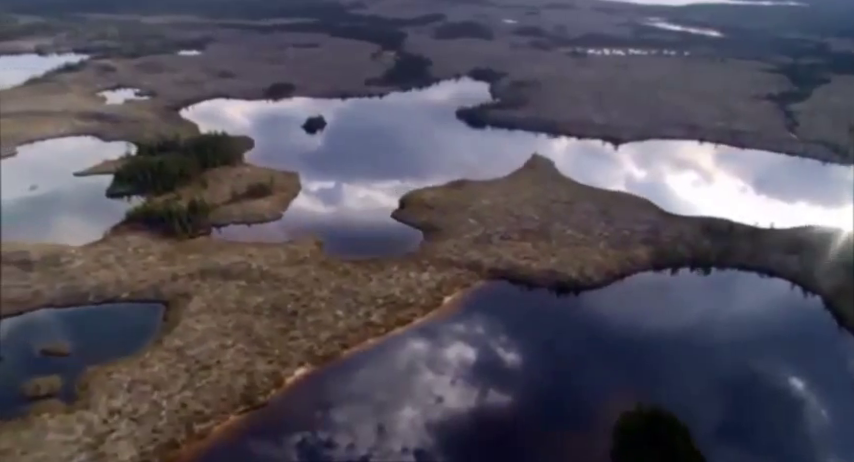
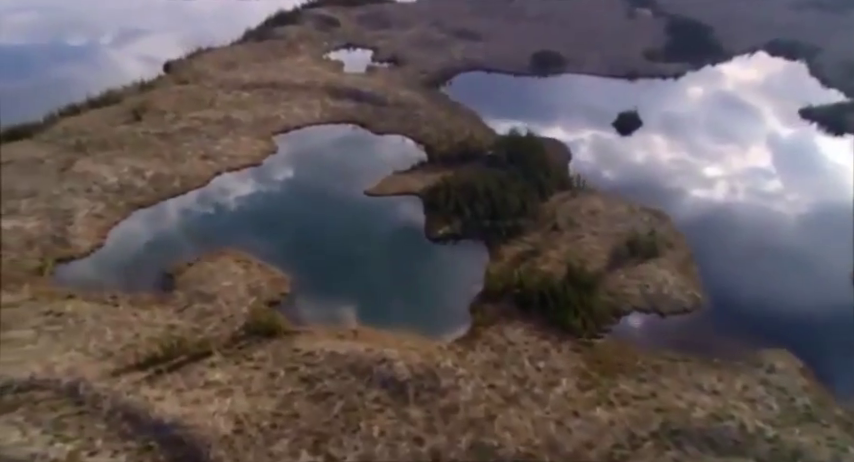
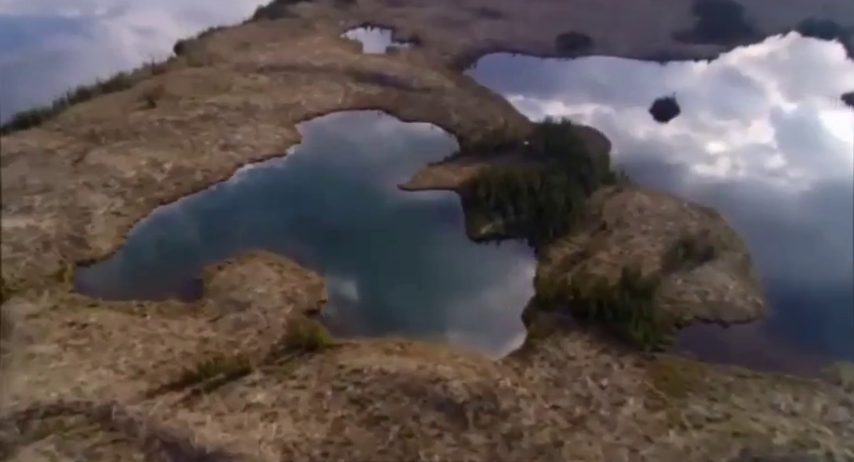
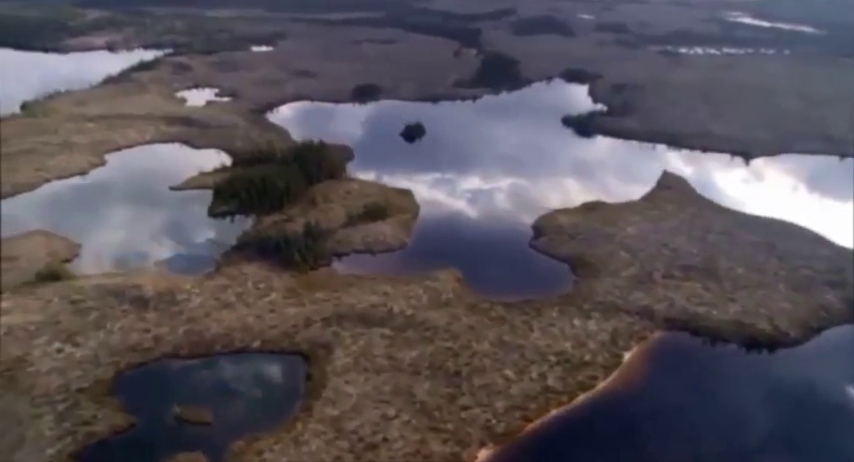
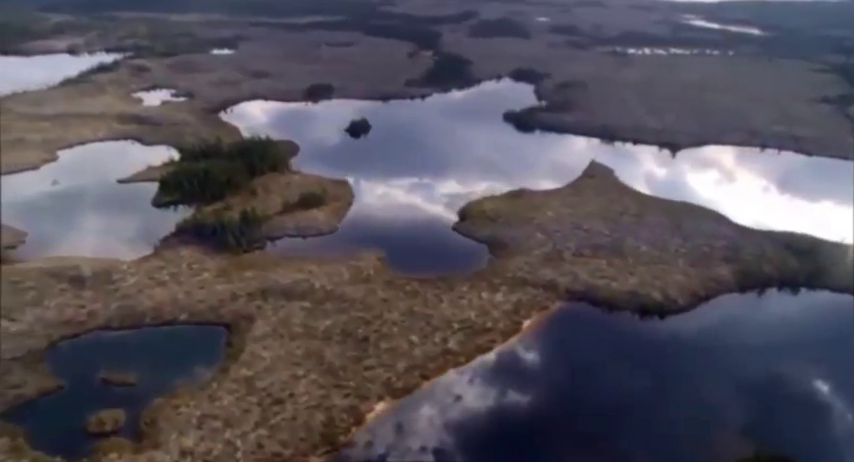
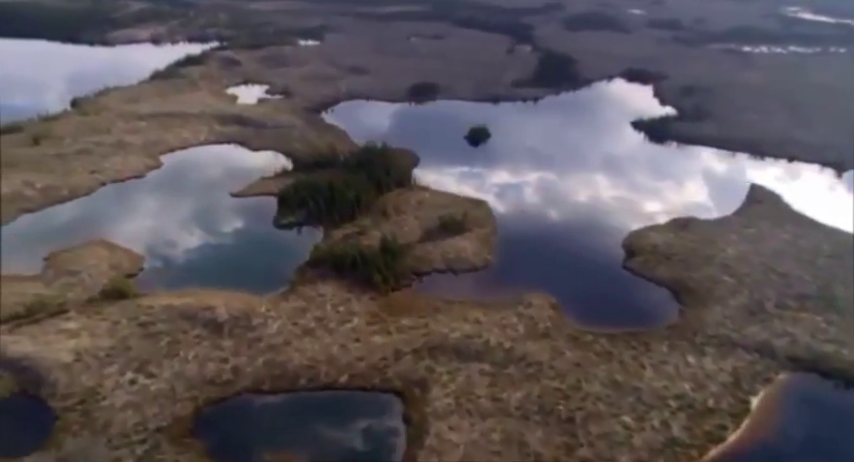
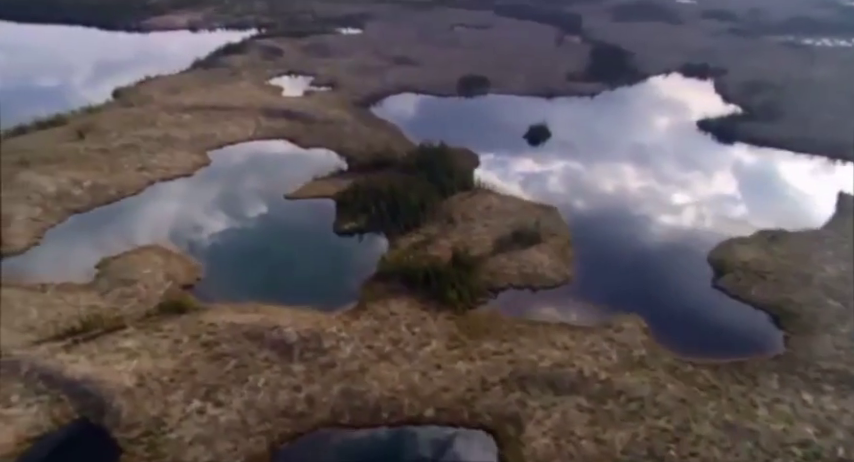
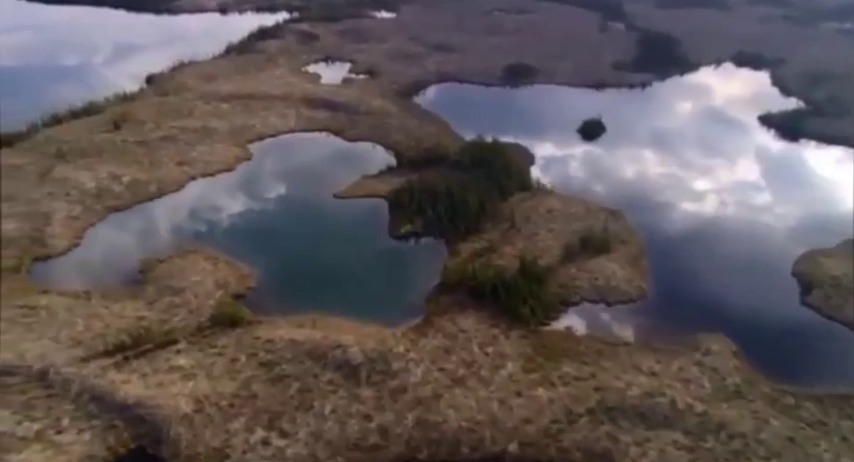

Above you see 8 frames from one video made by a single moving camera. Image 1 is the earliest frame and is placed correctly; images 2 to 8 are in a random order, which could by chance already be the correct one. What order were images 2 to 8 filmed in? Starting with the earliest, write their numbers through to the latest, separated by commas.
5, 4, 6, 7, 8, 2, 3
